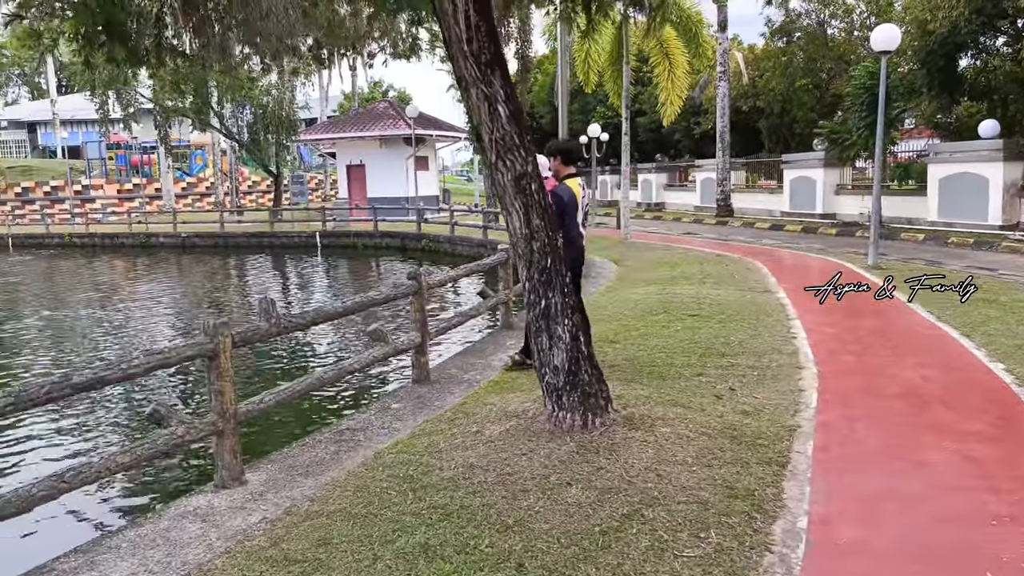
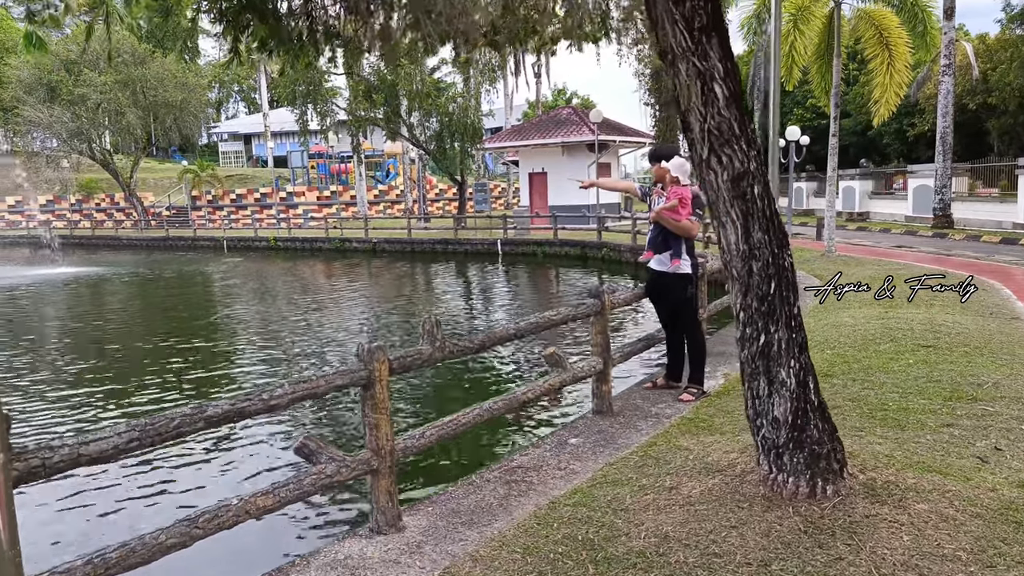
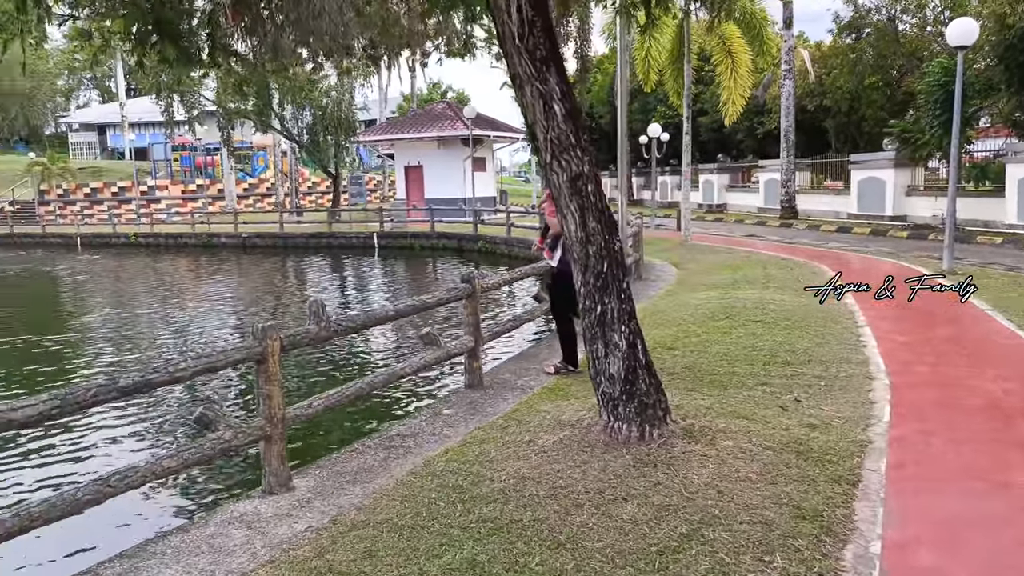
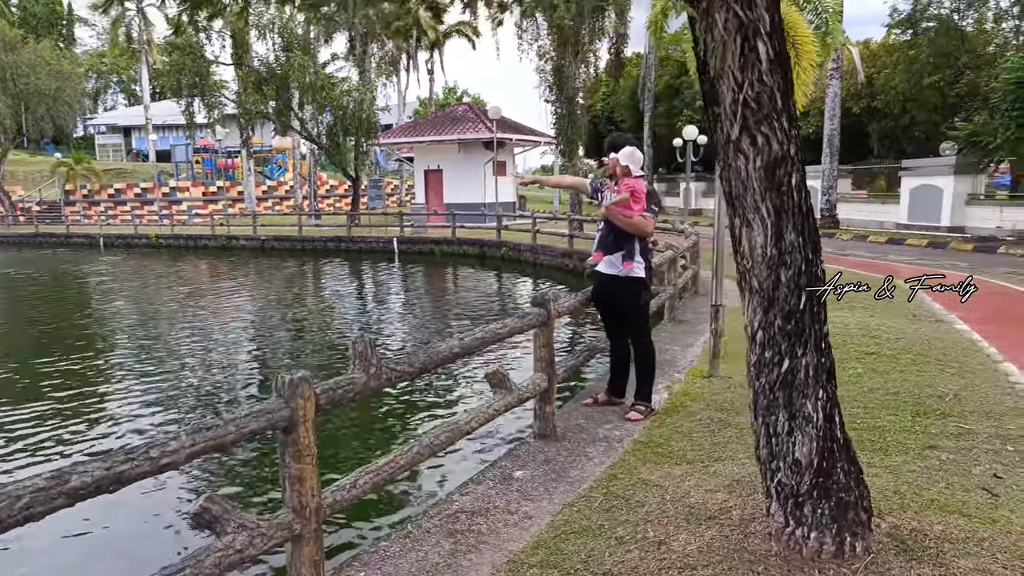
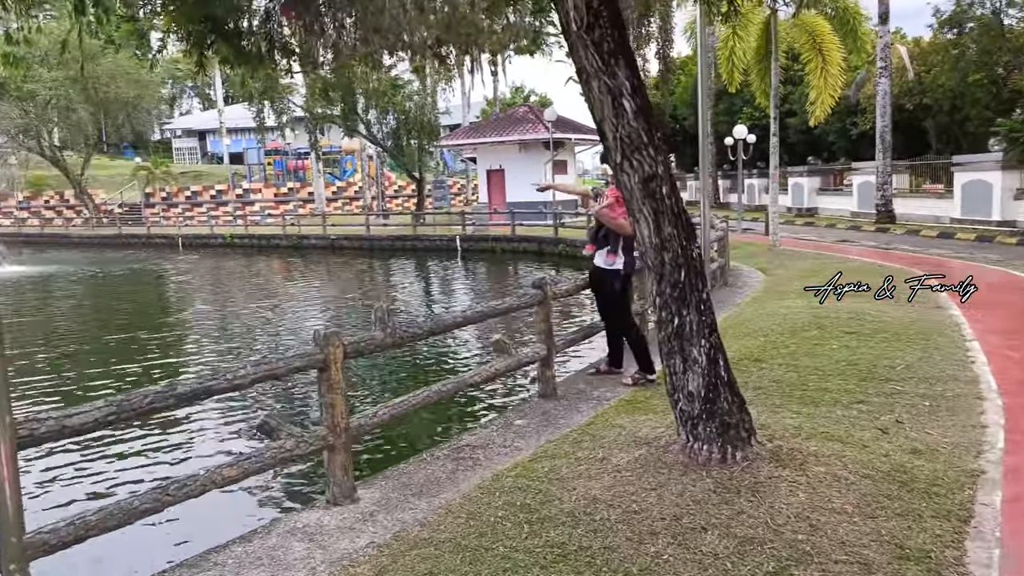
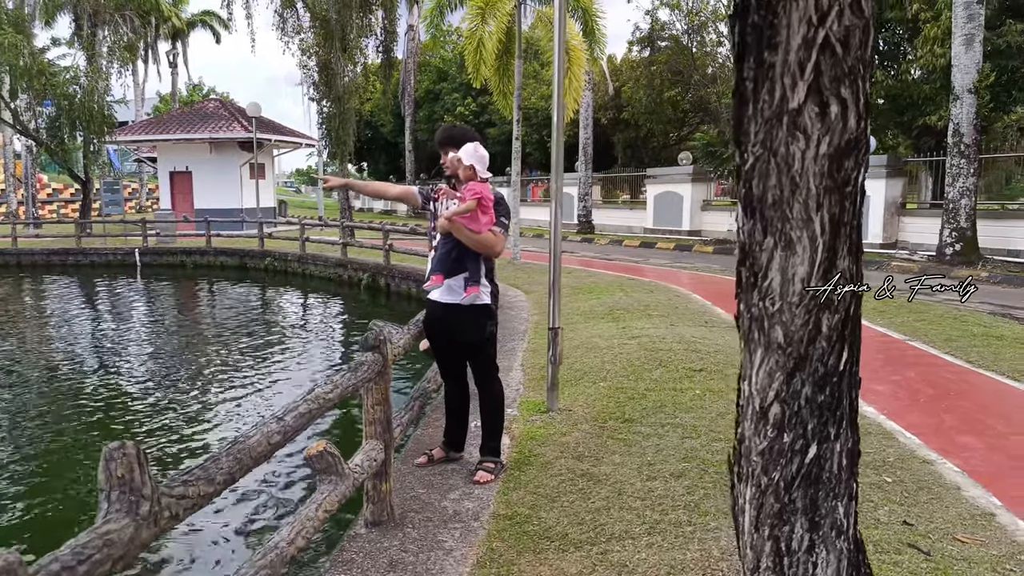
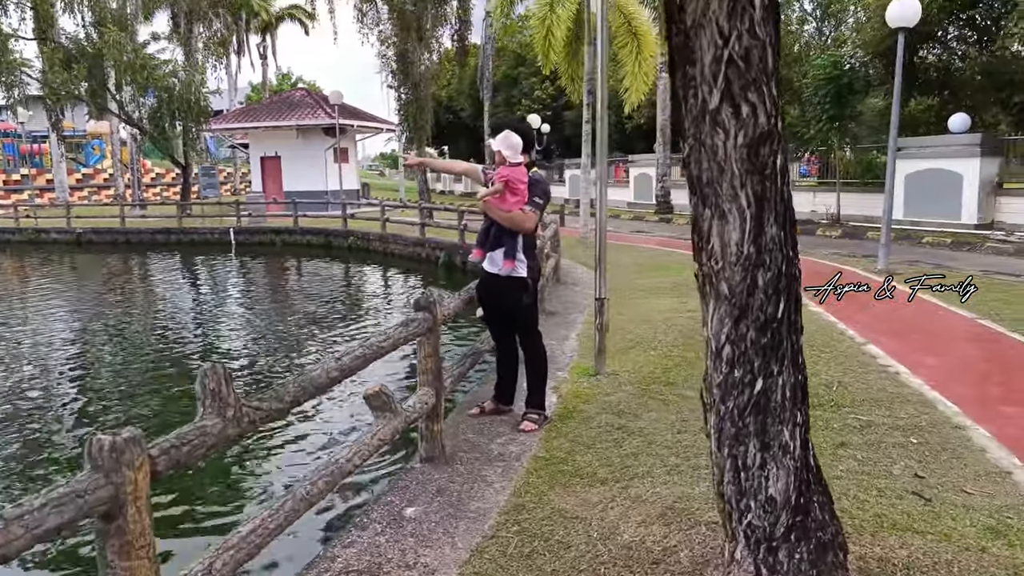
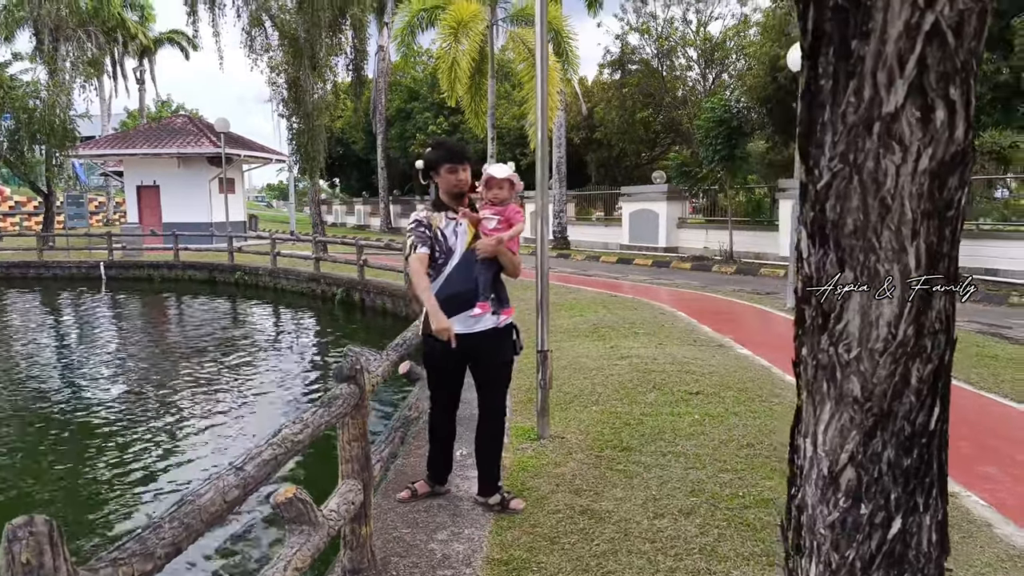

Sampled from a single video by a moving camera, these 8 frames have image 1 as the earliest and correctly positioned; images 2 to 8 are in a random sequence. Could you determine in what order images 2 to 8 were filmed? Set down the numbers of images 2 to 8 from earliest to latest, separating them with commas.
3, 5, 2, 4, 7, 6, 8
